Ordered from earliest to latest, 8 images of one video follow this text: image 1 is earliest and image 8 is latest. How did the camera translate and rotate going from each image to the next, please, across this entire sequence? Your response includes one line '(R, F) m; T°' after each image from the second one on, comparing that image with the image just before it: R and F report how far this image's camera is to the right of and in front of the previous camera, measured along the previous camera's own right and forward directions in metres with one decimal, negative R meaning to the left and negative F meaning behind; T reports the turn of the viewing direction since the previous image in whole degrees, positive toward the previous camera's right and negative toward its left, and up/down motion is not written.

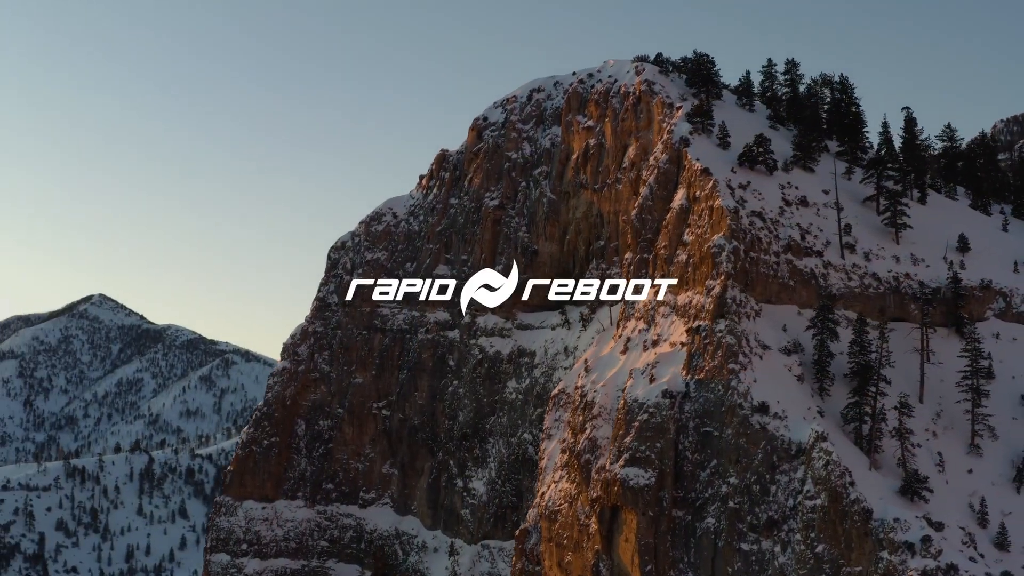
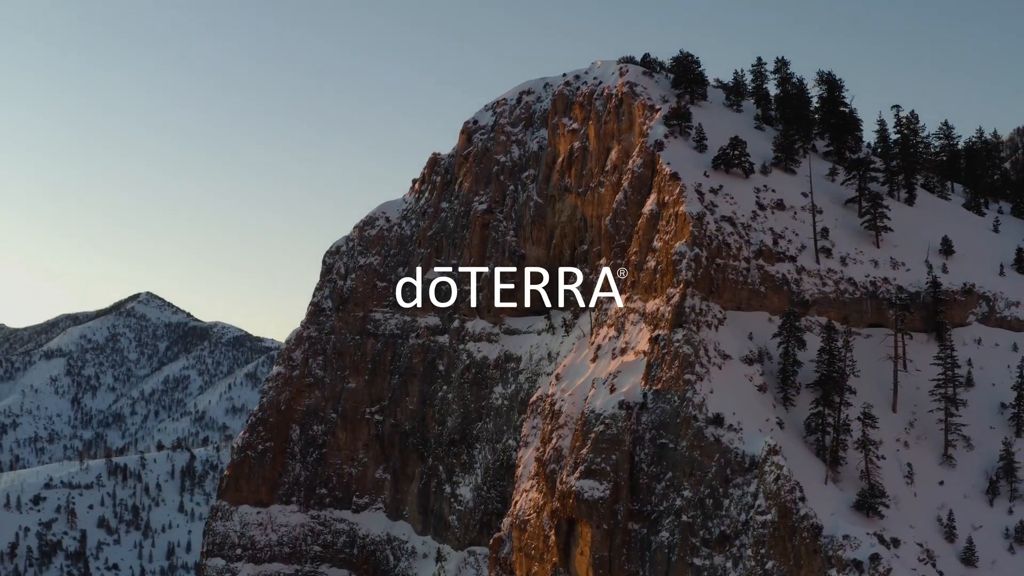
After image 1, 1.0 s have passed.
(+4.7, +0.8) m; -2°
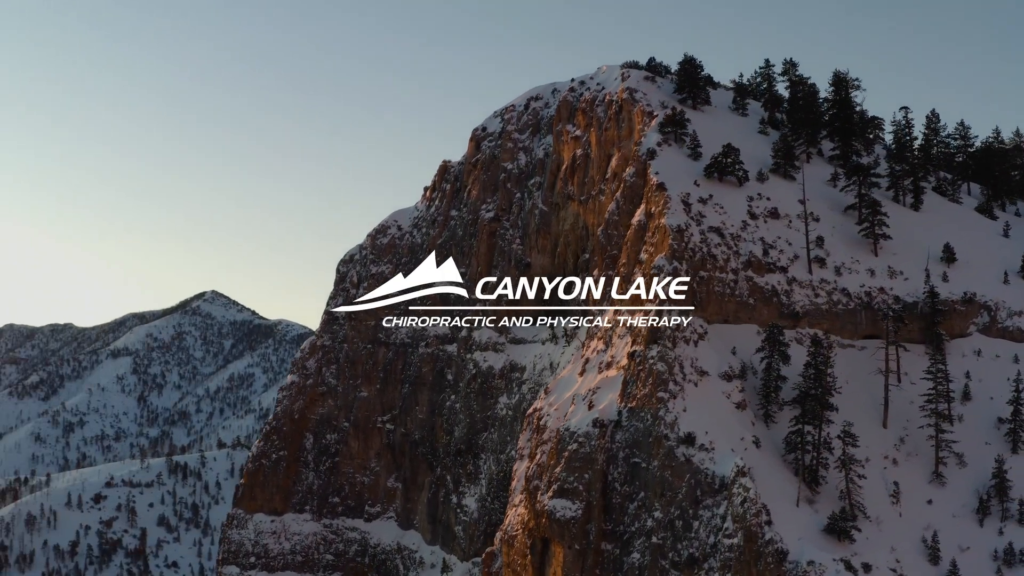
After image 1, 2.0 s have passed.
(+4.6, +0.7) m; -3°
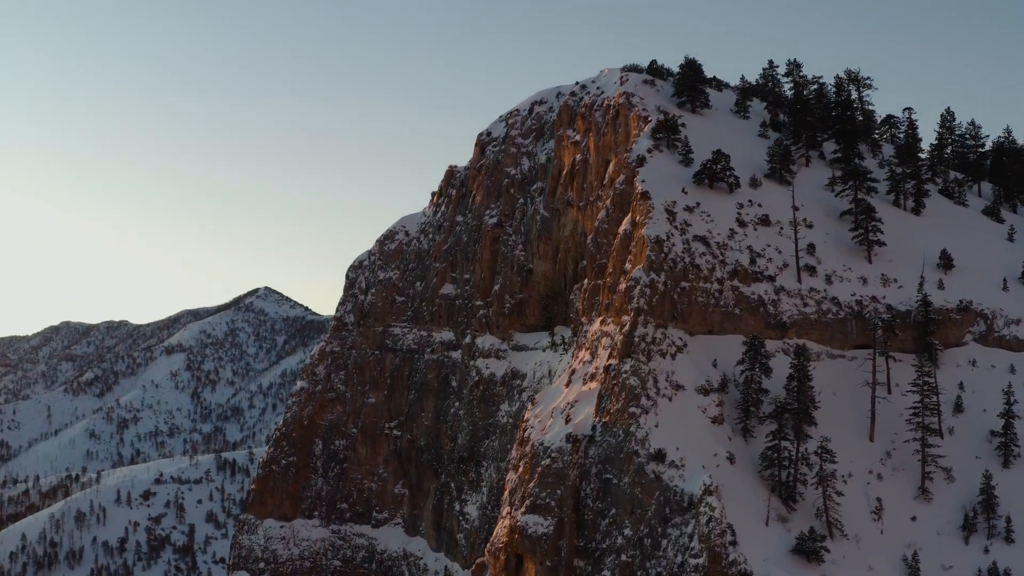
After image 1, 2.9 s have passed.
(+4.0, +0.6) m; -3°
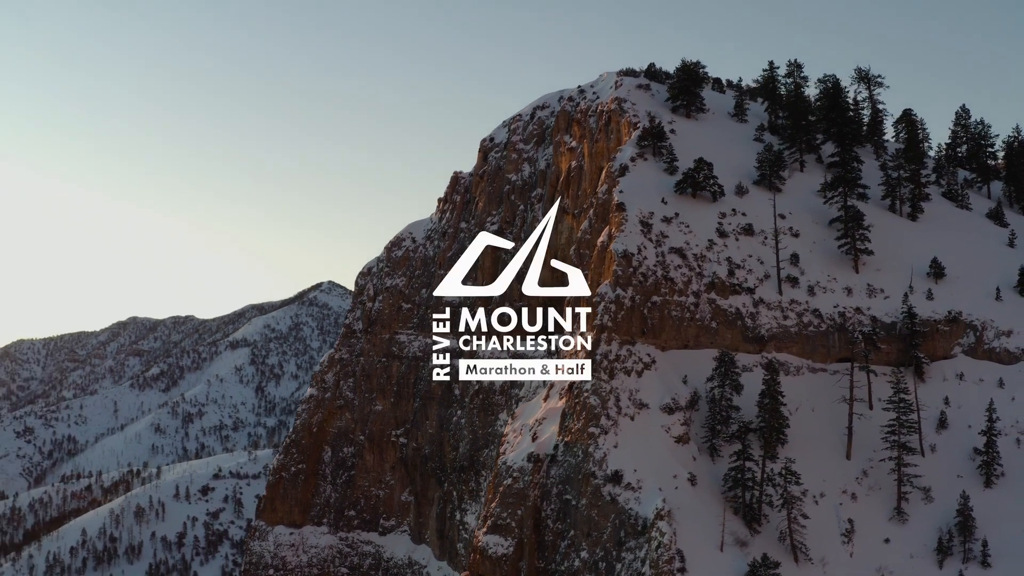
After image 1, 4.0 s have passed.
(+5.0, +0.8) m; -3°
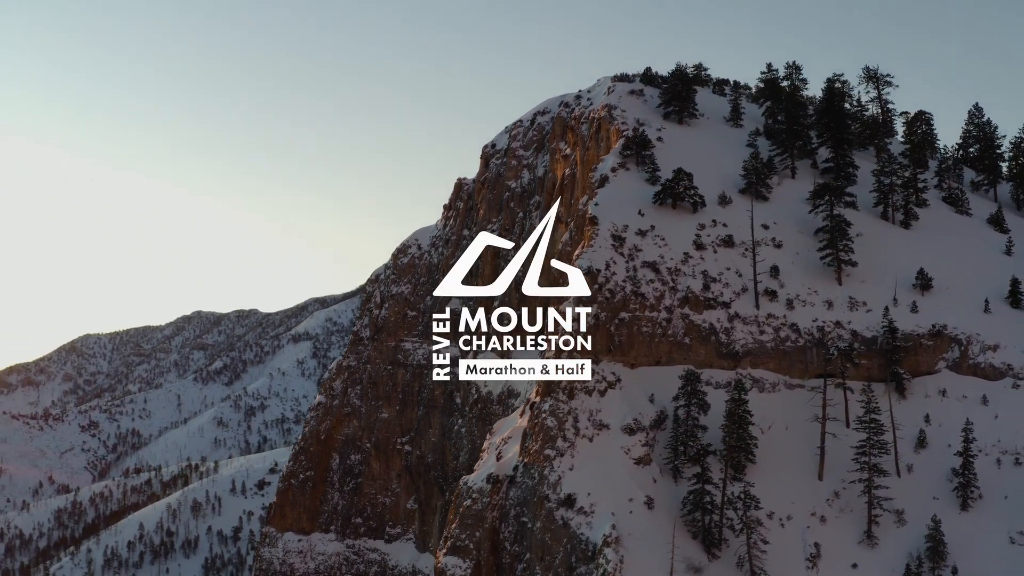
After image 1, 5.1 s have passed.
(+5.0, +0.8) m; -3°
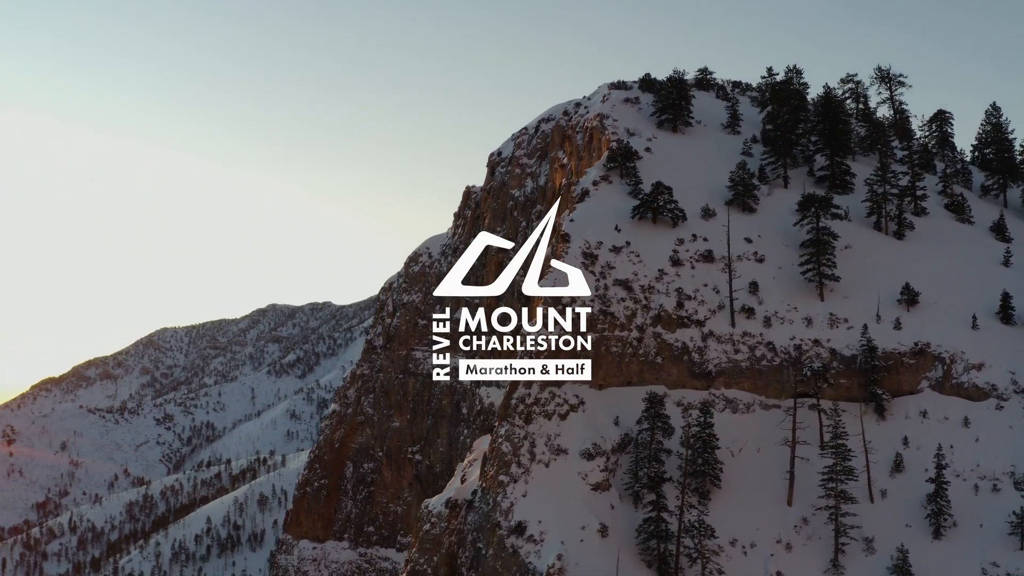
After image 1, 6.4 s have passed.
(+5.5, +0.7) m; -4°
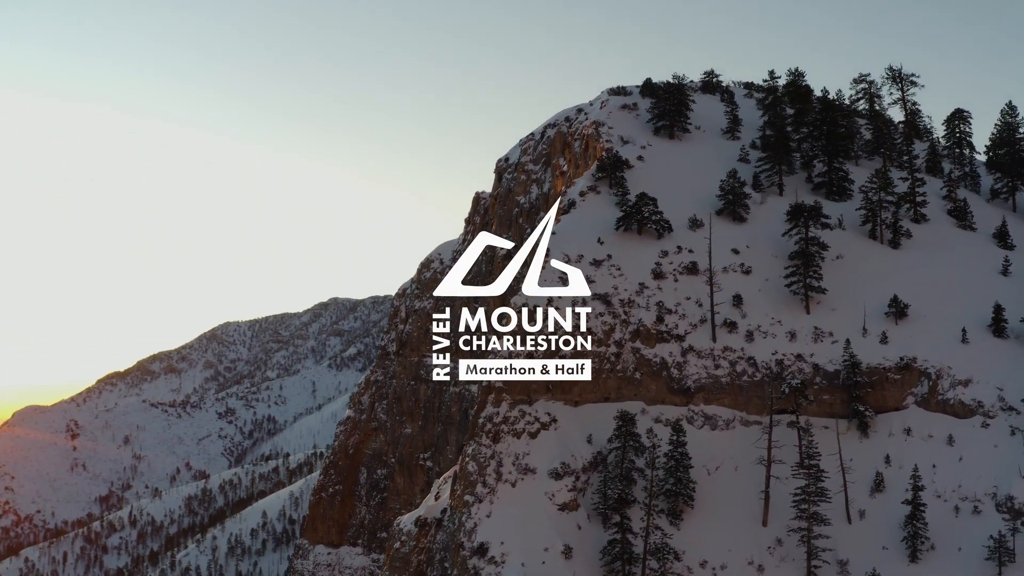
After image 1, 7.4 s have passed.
(+4.4, +0.4) m; -3°
